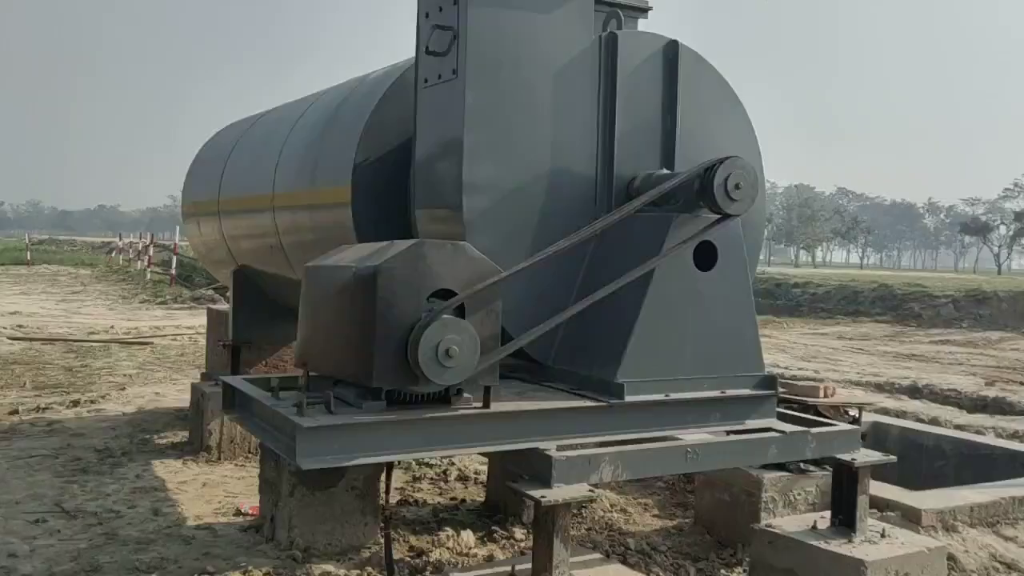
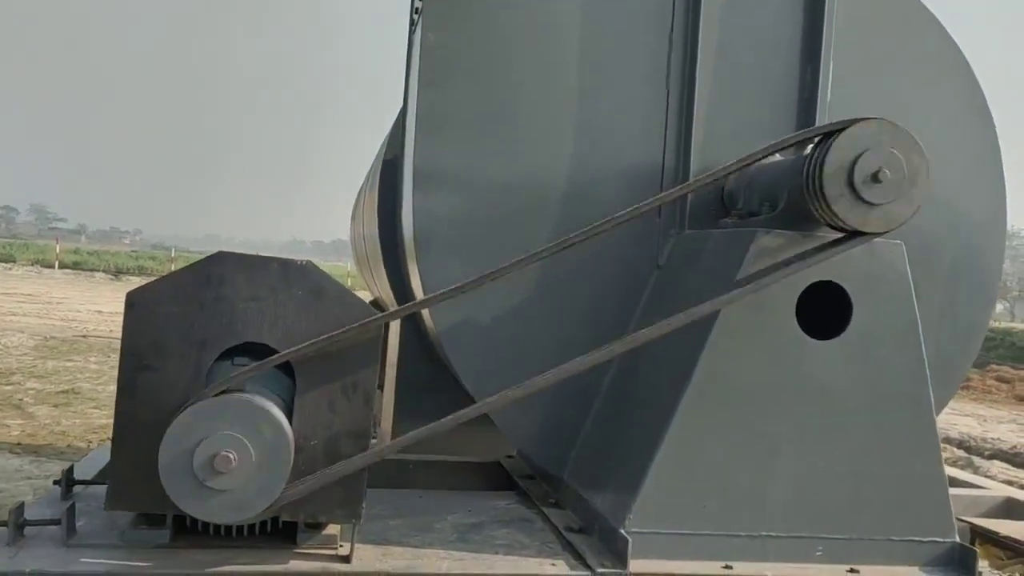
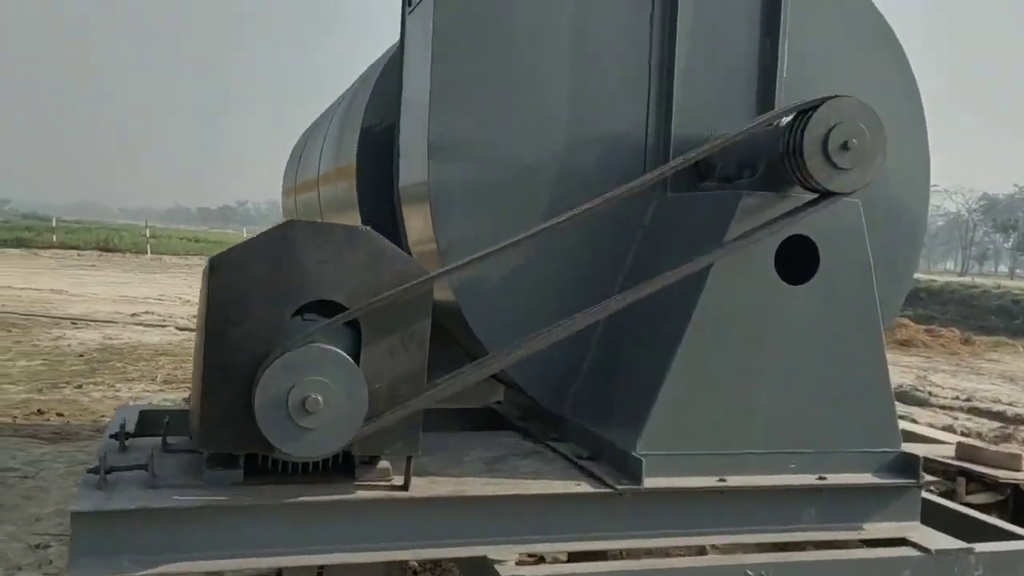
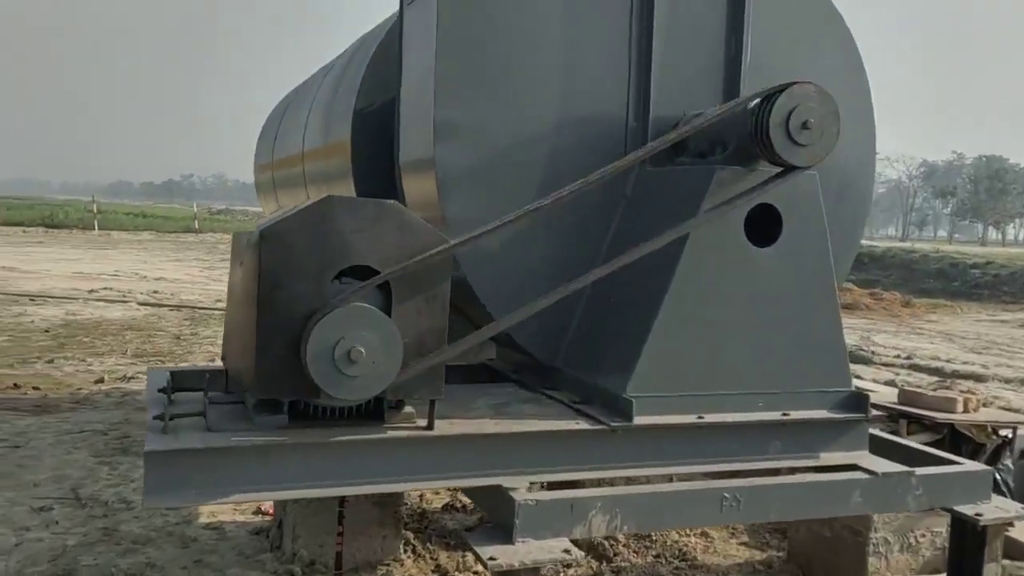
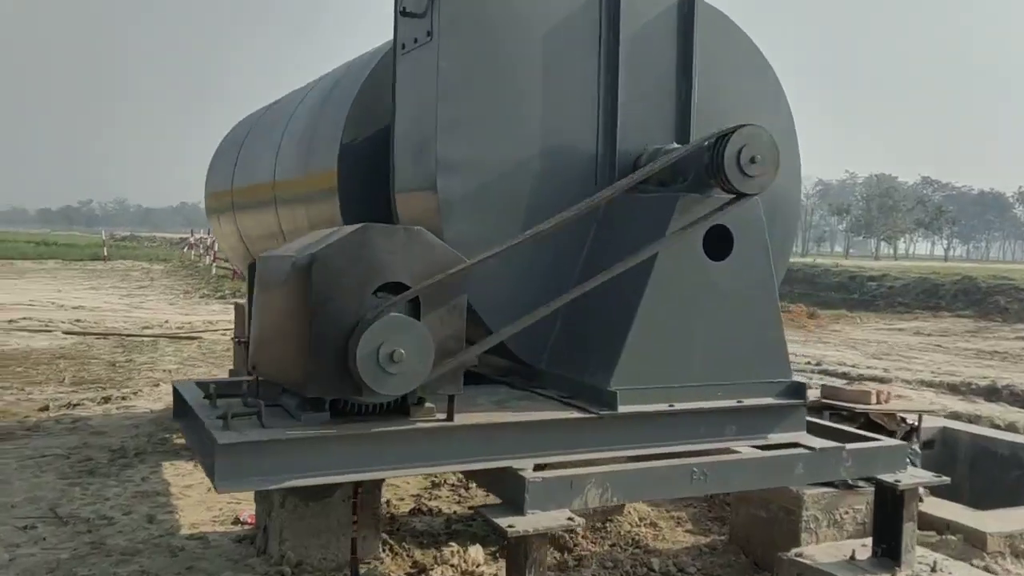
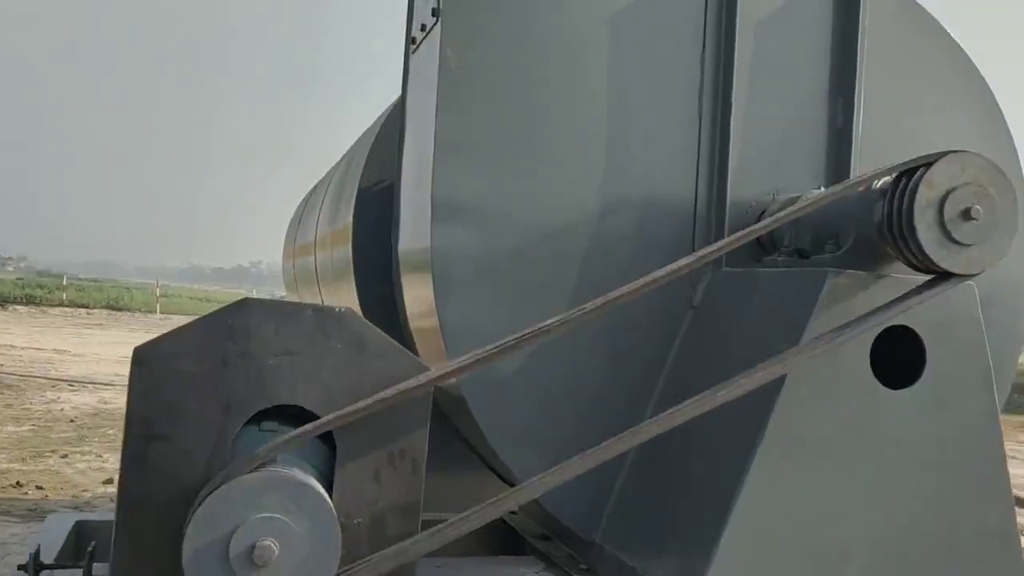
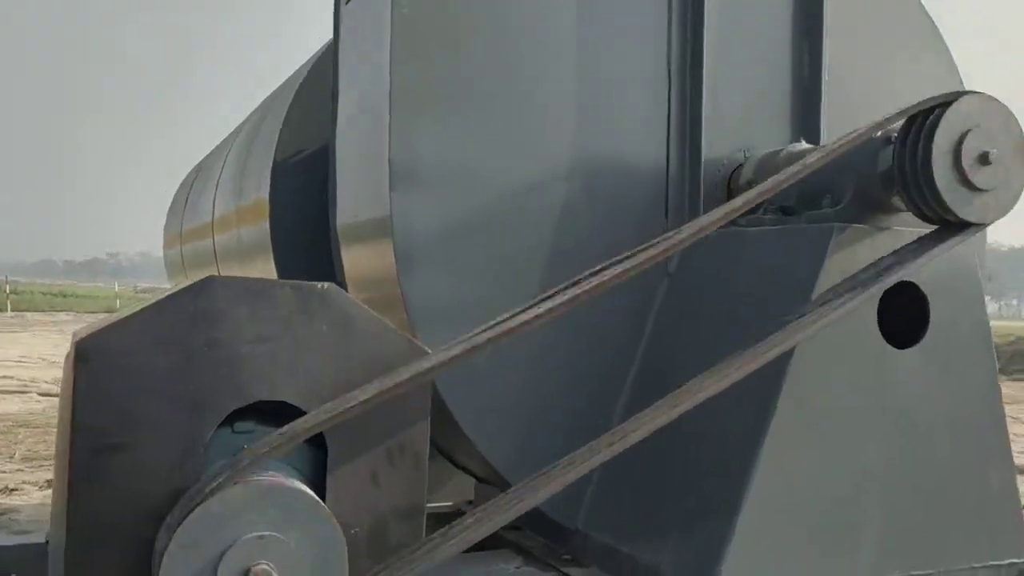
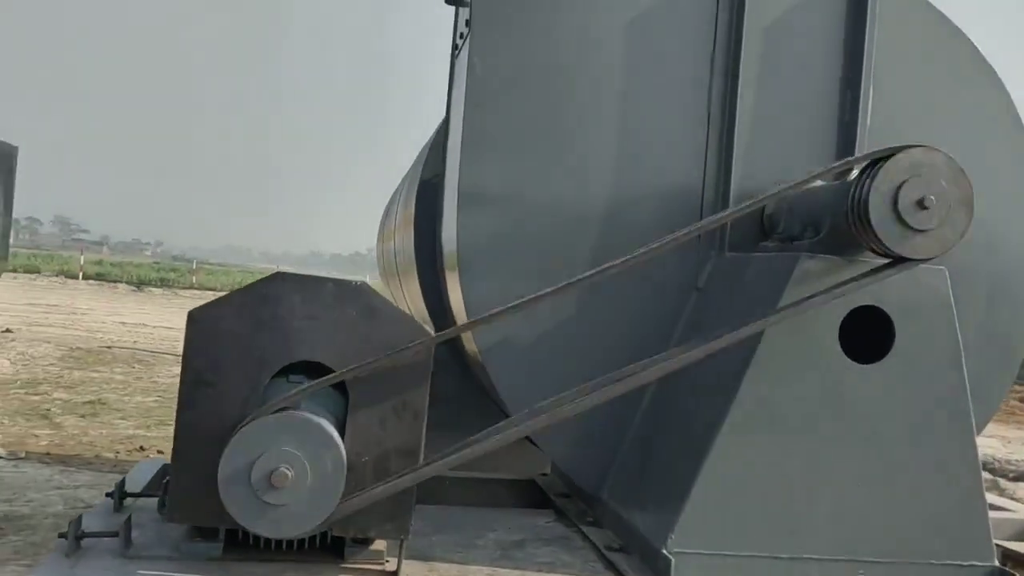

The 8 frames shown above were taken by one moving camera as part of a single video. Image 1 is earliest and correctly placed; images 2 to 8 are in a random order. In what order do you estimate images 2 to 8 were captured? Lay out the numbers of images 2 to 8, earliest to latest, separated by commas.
5, 4, 3, 8, 2, 6, 7
